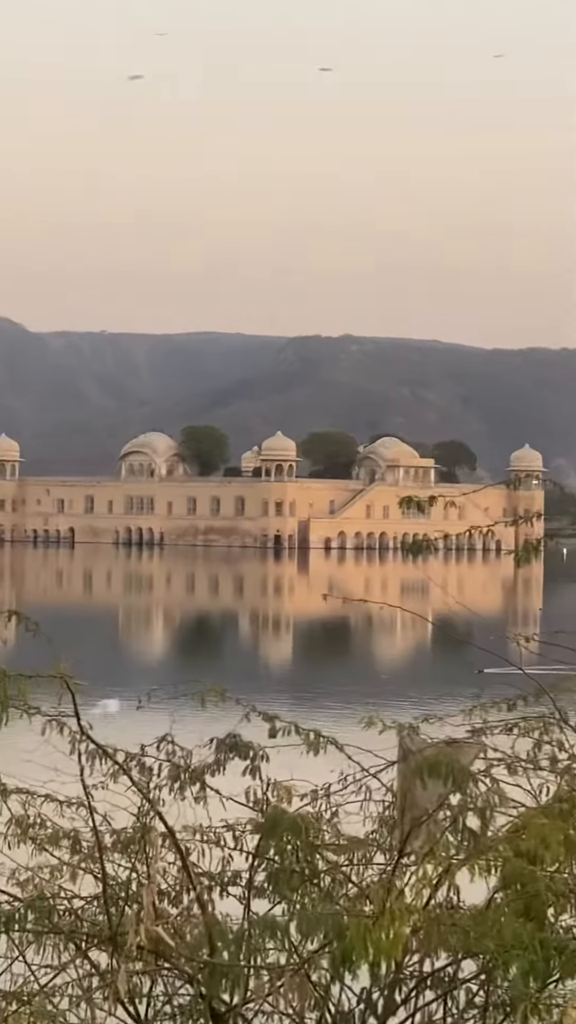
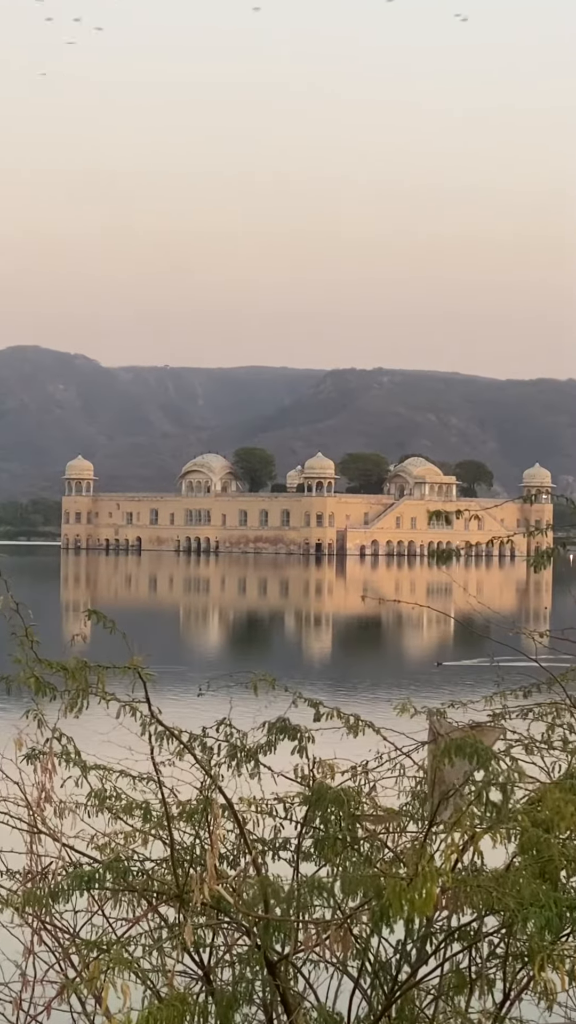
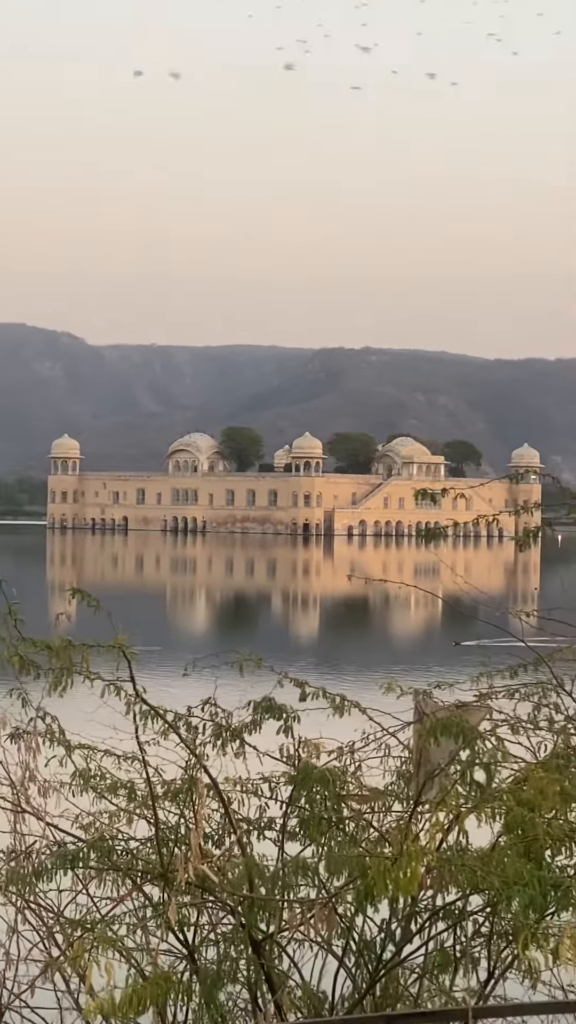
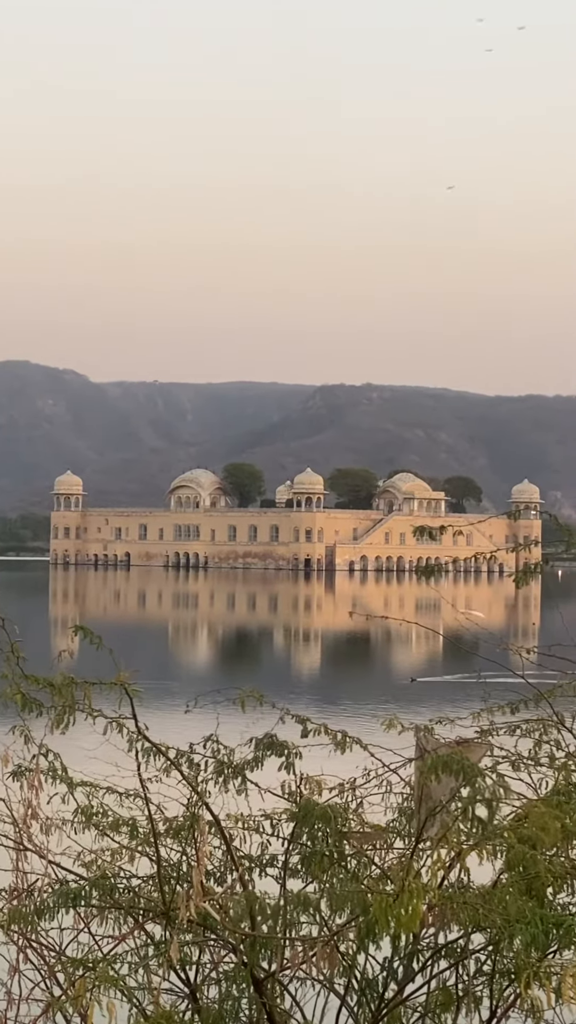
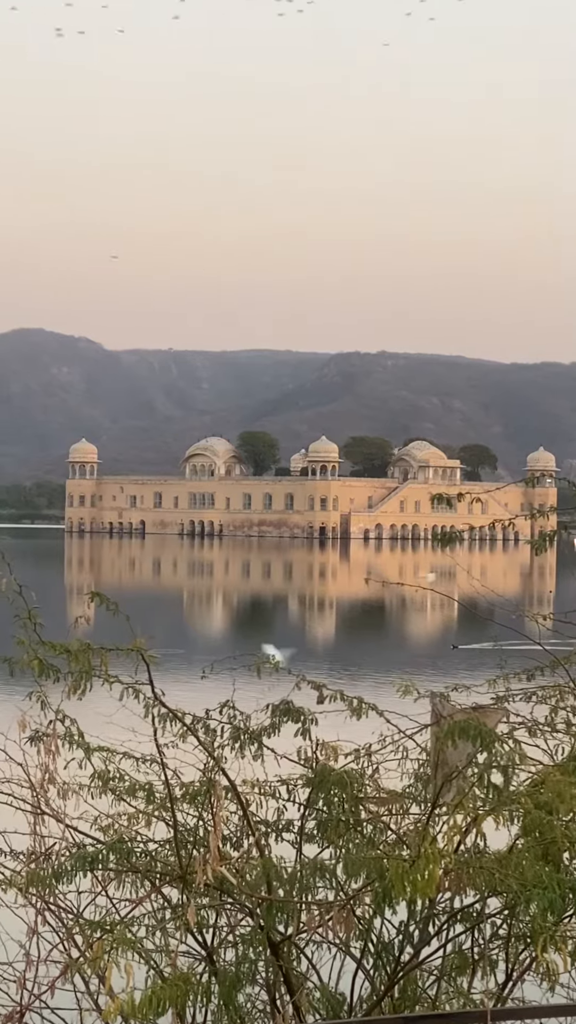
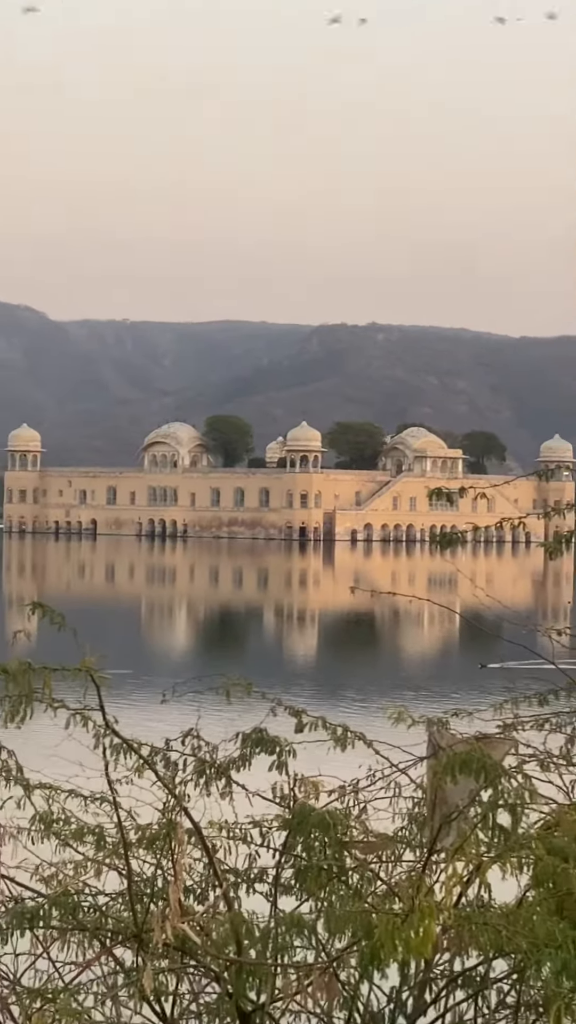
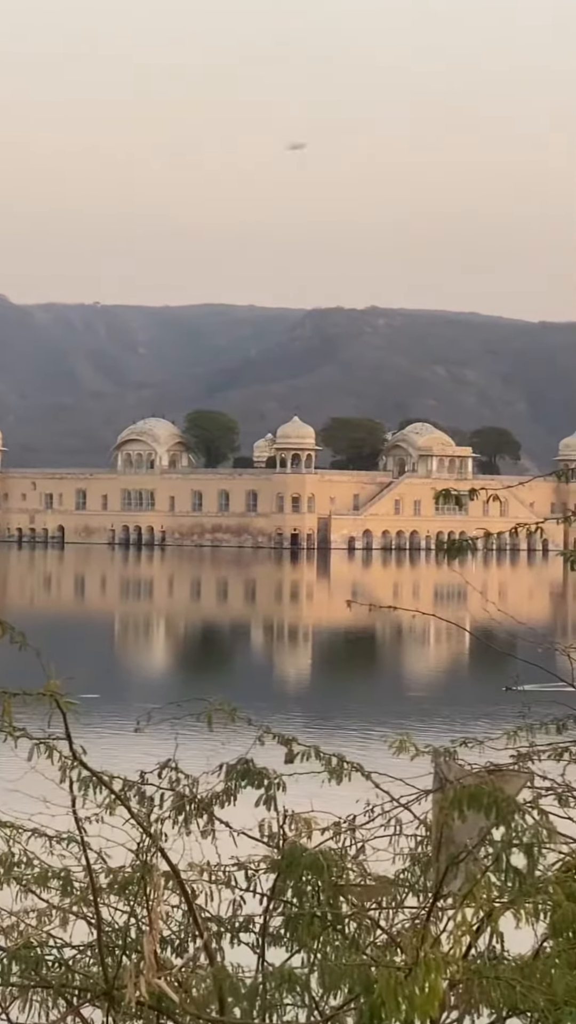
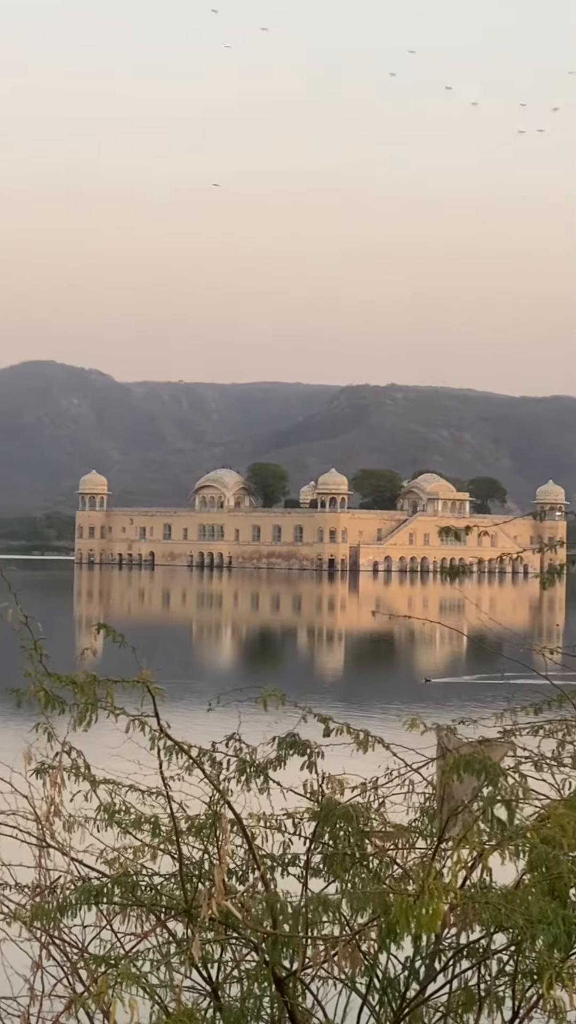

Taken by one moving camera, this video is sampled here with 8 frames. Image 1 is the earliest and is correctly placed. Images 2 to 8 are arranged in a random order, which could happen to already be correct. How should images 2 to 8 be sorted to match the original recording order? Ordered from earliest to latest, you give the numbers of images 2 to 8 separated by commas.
7, 6, 3, 5, 2, 4, 8
